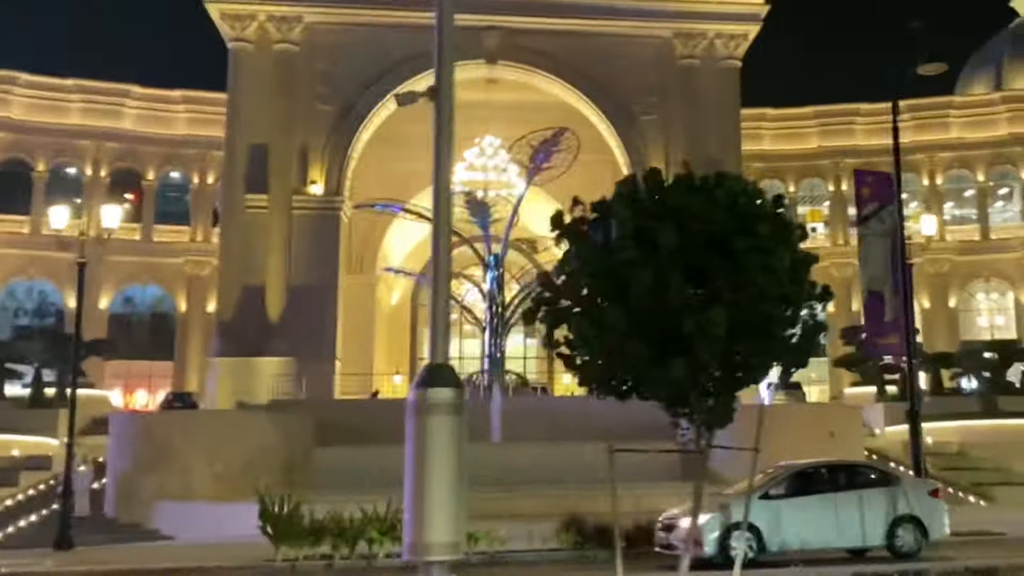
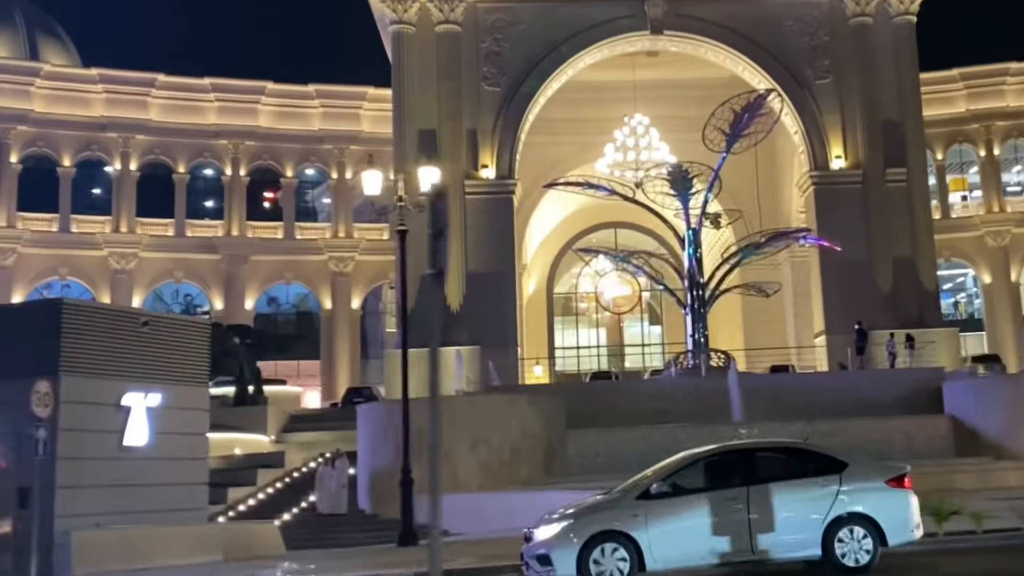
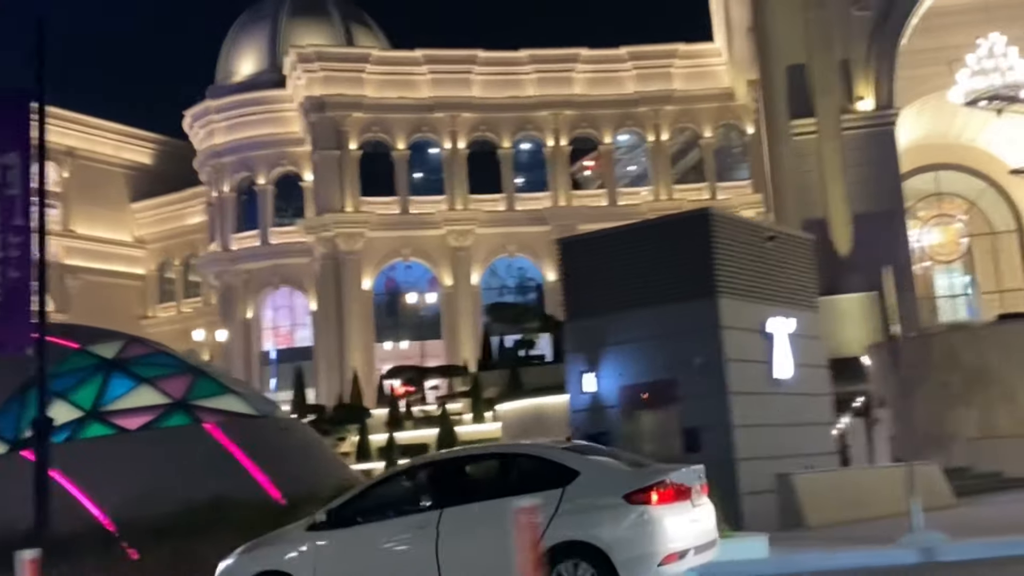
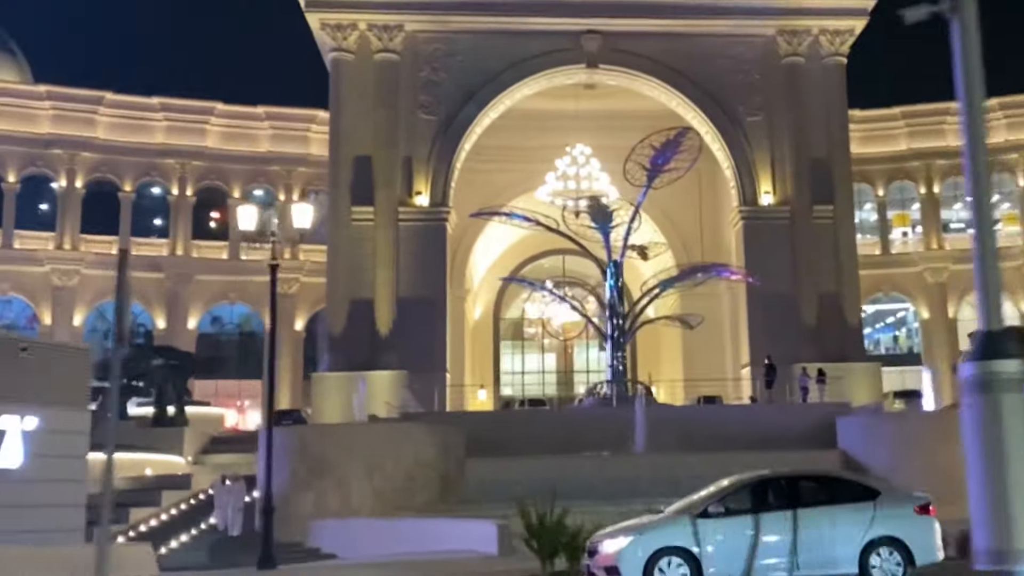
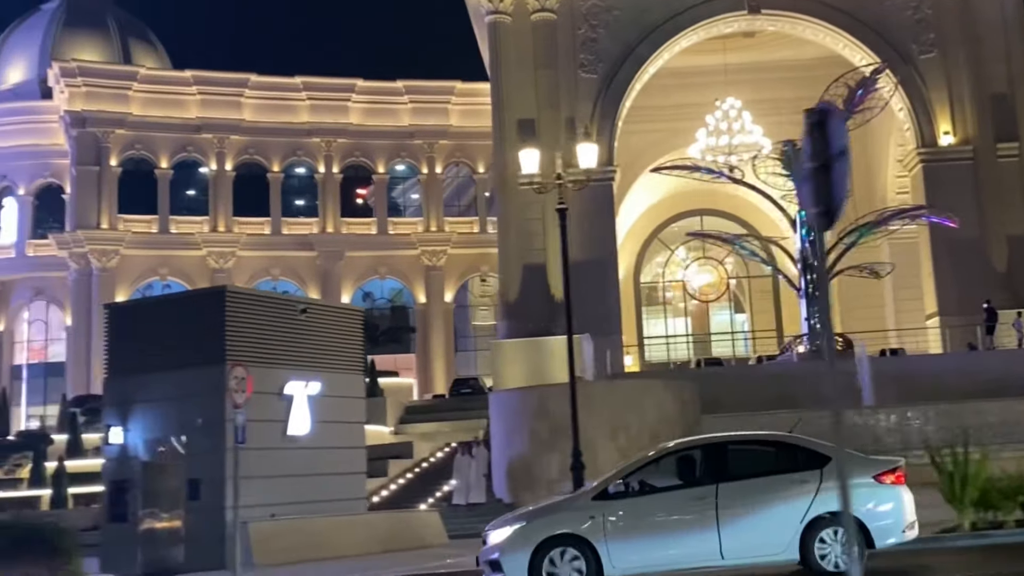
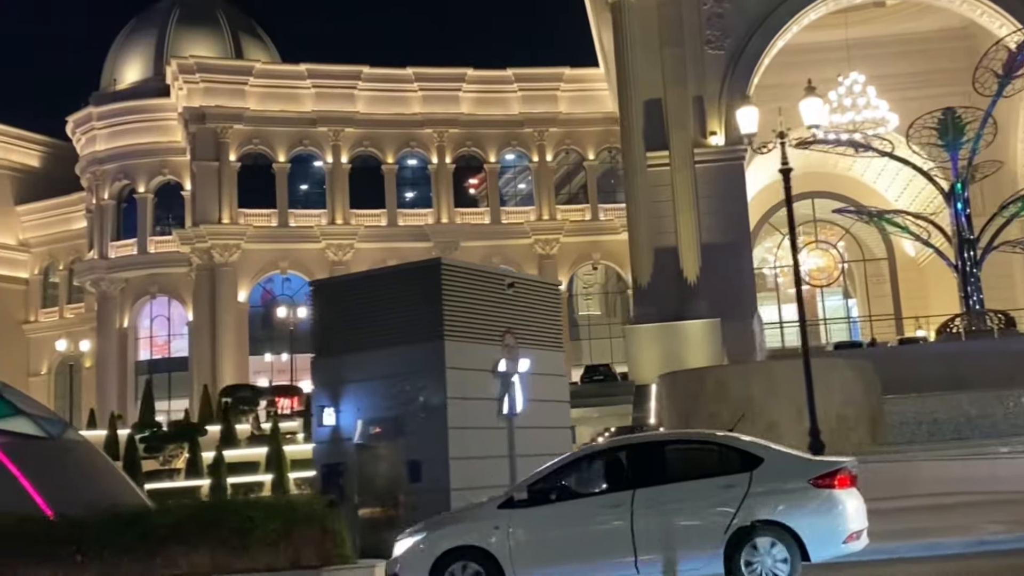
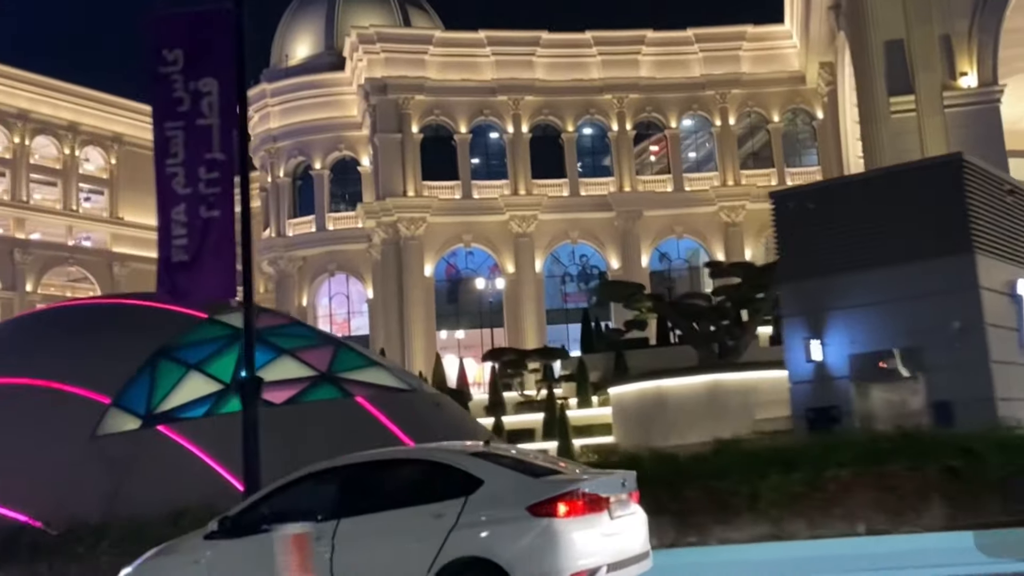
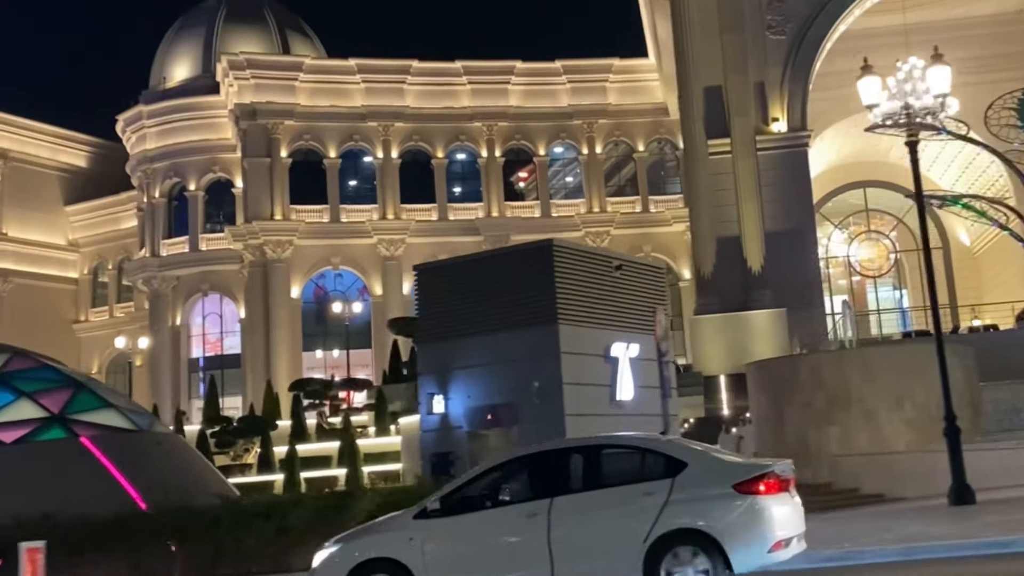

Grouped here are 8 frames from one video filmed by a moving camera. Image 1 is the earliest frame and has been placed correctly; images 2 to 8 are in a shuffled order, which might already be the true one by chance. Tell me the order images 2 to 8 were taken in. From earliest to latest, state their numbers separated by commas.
4, 2, 5, 6, 8, 3, 7
